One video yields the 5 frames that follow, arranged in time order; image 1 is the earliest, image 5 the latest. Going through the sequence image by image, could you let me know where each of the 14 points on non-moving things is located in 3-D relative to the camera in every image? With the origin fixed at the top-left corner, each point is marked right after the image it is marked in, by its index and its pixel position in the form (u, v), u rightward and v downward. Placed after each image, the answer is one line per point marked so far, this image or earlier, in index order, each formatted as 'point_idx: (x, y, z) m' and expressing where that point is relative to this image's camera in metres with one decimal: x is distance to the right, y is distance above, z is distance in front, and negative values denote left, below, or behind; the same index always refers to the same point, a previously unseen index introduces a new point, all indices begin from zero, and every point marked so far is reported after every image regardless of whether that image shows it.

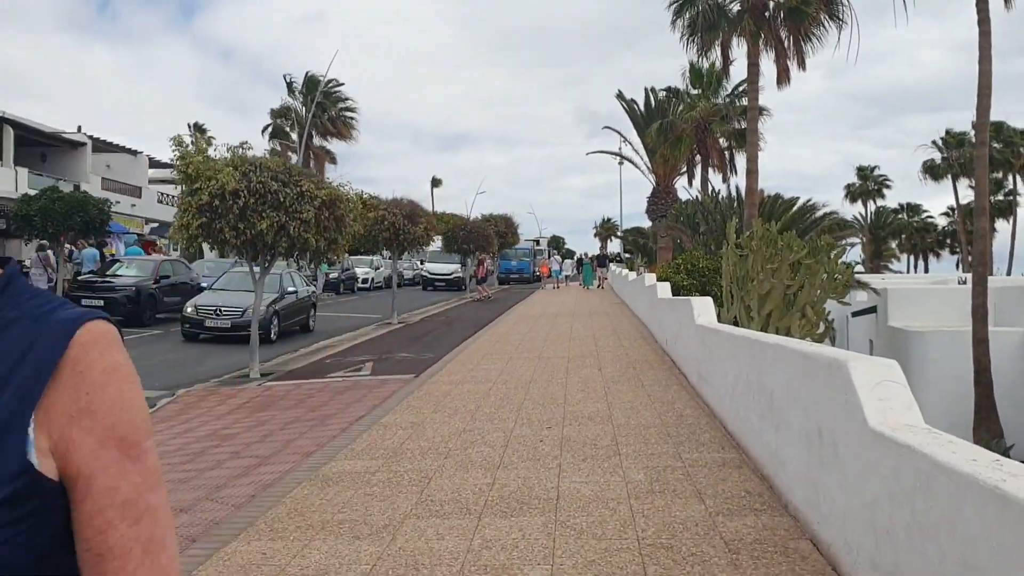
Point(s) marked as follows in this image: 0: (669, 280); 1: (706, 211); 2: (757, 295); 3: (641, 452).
0: (+3.1, +0.2, +17.8) m
1: (+4.2, +1.6, +19.4) m
2: (+3.8, -0.1, +14.1) m
3: (+0.9, -1.2, +6.5) m
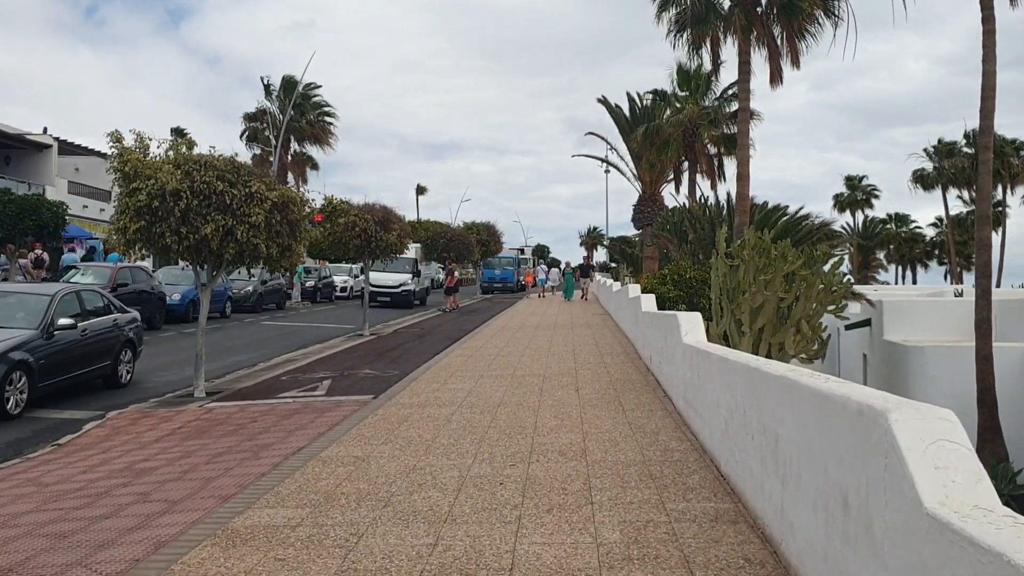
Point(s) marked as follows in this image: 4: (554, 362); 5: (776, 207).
0: (+2.6, 0.0, +16.8) m
1: (+3.8, +1.4, +18.4) m
2: (+3.4, -0.3, +13.1) m
3: (+0.6, -1.3, +5.5) m
4: (+0.6, -1.1, +13.0) m
5: (+4.7, +1.4, +16.1) m
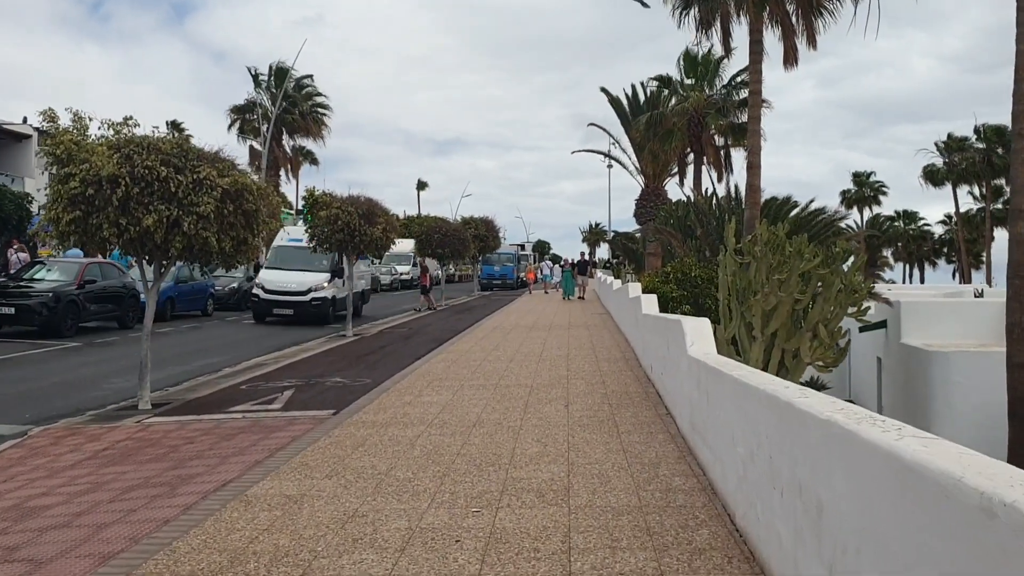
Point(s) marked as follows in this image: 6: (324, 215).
0: (+2.5, 0.0, +15.5) m
1: (+3.6, +1.4, +17.1) m
2: (+3.2, -0.3, +11.8) m
3: (+0.4, -1.3, +4.2) m
4: (+0.4, -1.1, +11.7) m
5: (+4.6, +1.4, +14.8) m
6: (-3.9, +1.5, +18.8) m
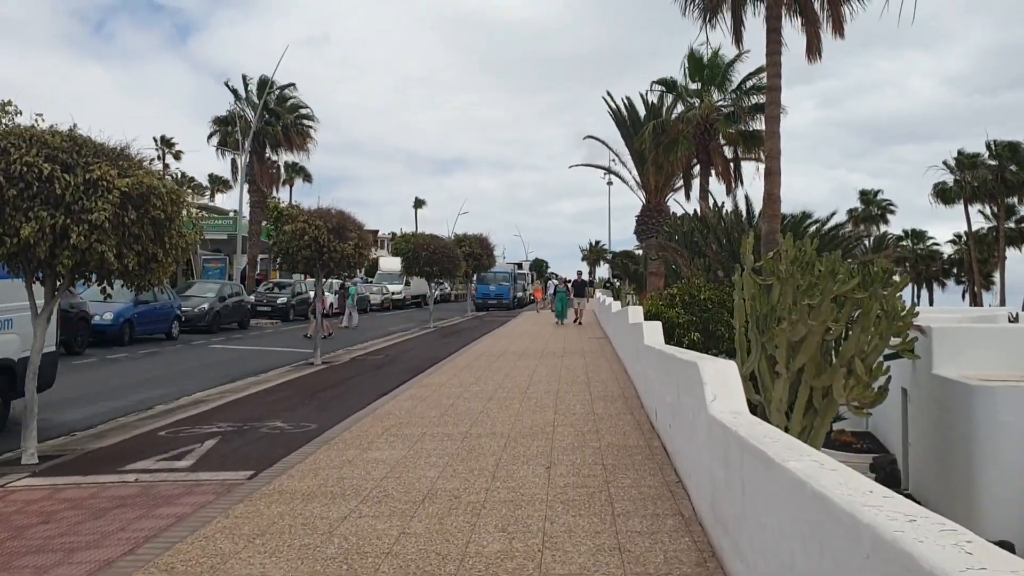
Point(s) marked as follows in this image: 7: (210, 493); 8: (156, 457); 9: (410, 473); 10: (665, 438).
0: (+2.2, -0.4, +13.6) m
1: (+3.3, +1.0, +15.2) m
2: (+3.0, -0.6, +9.9) m
3: (+0.2, -1.4, +2.3) m
4: (+0.2, -1.4, +9.8) m
5: (+4.3, +1.0, +12.9) m
6: (-4.2, +1.1, +16.9) m
7: (-2.2, -1.5, +6.6) m
8: (-3.2, -1.5, +8.1) m
9: (-0.8, -1.4, +7.0) m
10: (+1.2, -1.2, +7.3) m
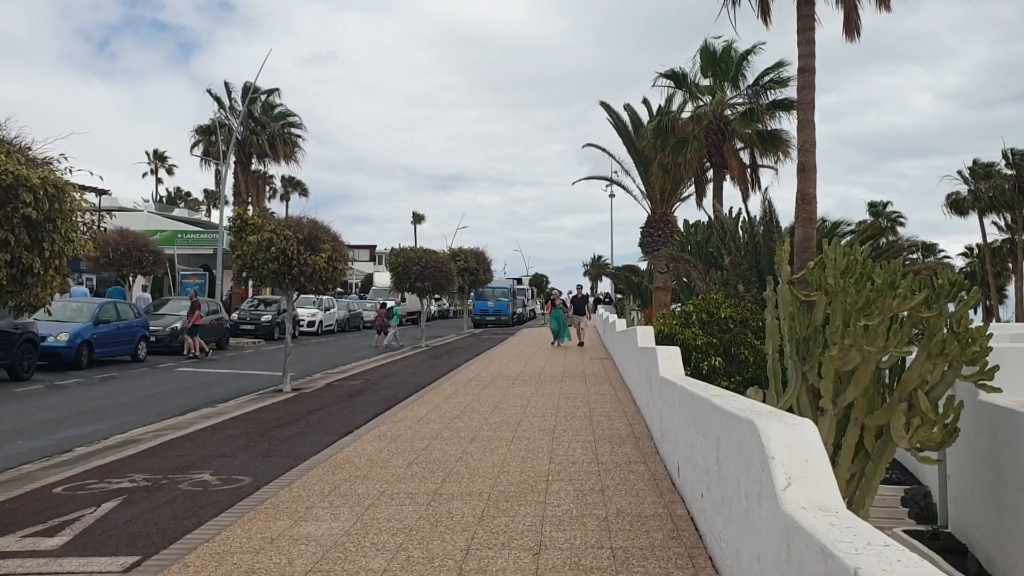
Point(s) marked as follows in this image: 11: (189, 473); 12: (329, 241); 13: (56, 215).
0: (+2.1, -0.6, +11.7) m
1: (+3.2, +0.8, +13.4) m
2: (+2.8, -0.7, +8.0) m
3: (0.0, -1.5, +0.4) m
4: (0.0, -1.5, +7.9) m
5: (+4.2, +0.8, +11.1) m
6: (-4.3, +0.8, +15.1) m
7: (-2.3, -1.6, +4.7) m
8: (-3.3, -1.6, +6.2) m
9: (-0.9, -1.5, +5.1) m
10: (+1.1, -1.3, +5.5) m
11: (-2.8, -1.6, +7.9) m
12: (-3.2, +0.8, +15.7) m
13: (-3.3, +0.5, +6.6) m
